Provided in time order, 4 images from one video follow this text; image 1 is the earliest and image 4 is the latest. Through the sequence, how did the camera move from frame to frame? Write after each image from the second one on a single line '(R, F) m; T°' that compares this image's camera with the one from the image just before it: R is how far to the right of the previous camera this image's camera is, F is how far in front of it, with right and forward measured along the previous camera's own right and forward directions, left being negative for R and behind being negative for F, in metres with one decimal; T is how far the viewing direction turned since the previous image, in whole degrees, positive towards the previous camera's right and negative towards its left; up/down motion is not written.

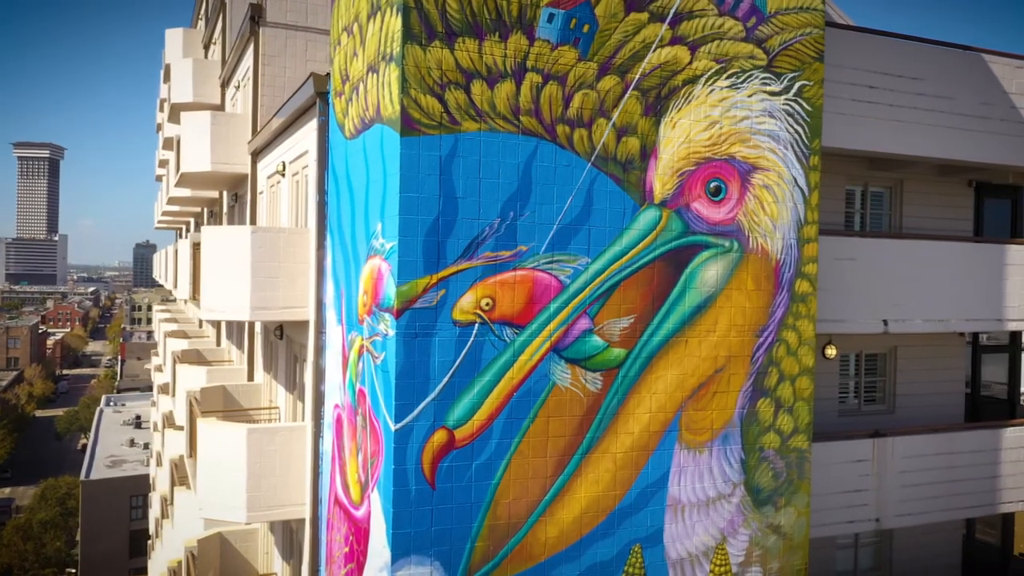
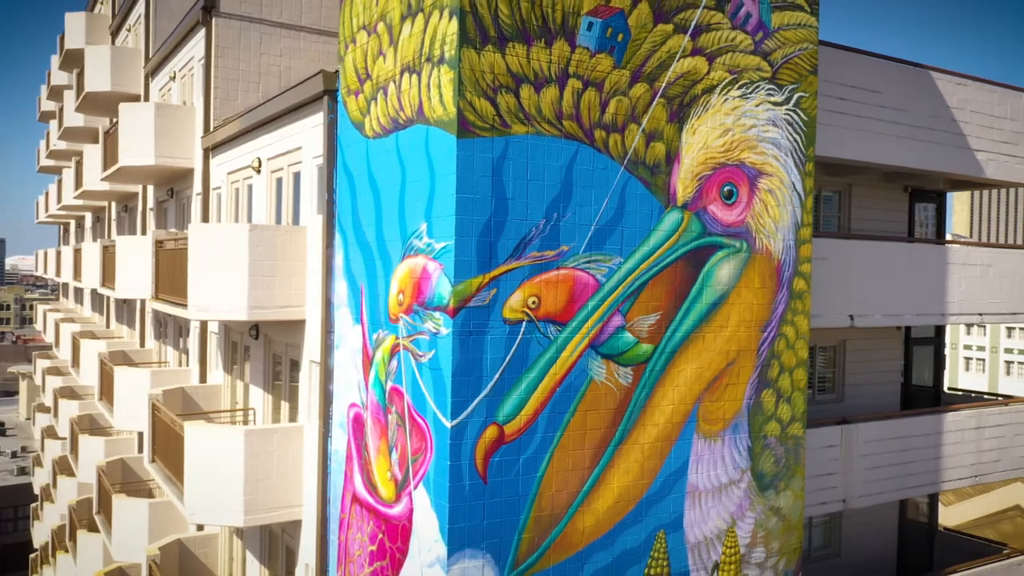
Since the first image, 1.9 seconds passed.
(-1.6, -0.1) m; +8°
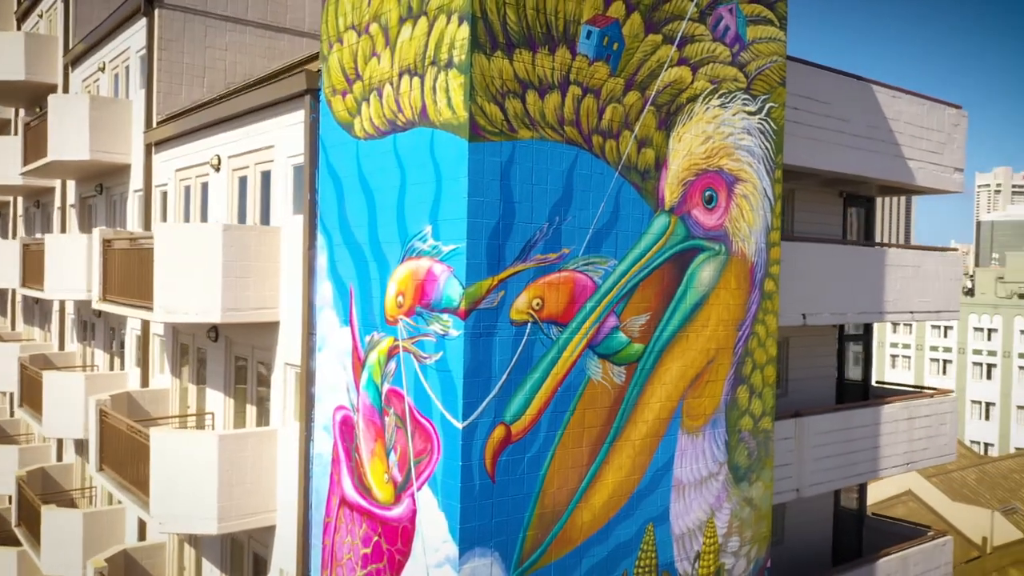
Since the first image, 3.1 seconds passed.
(-1.0, -0.1) m; +6°
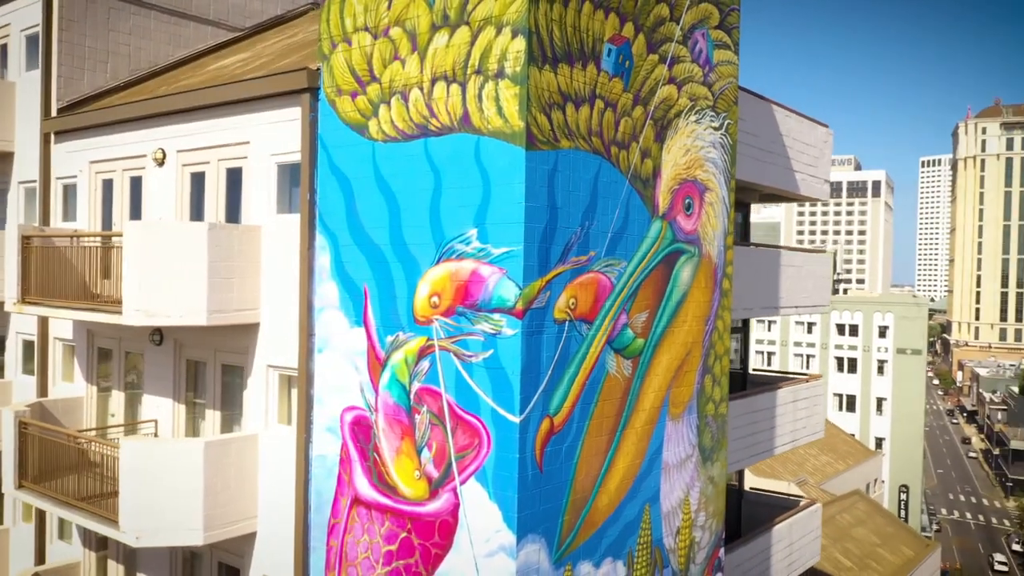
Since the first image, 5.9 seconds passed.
(-2.5, -0.2) m; +13°
